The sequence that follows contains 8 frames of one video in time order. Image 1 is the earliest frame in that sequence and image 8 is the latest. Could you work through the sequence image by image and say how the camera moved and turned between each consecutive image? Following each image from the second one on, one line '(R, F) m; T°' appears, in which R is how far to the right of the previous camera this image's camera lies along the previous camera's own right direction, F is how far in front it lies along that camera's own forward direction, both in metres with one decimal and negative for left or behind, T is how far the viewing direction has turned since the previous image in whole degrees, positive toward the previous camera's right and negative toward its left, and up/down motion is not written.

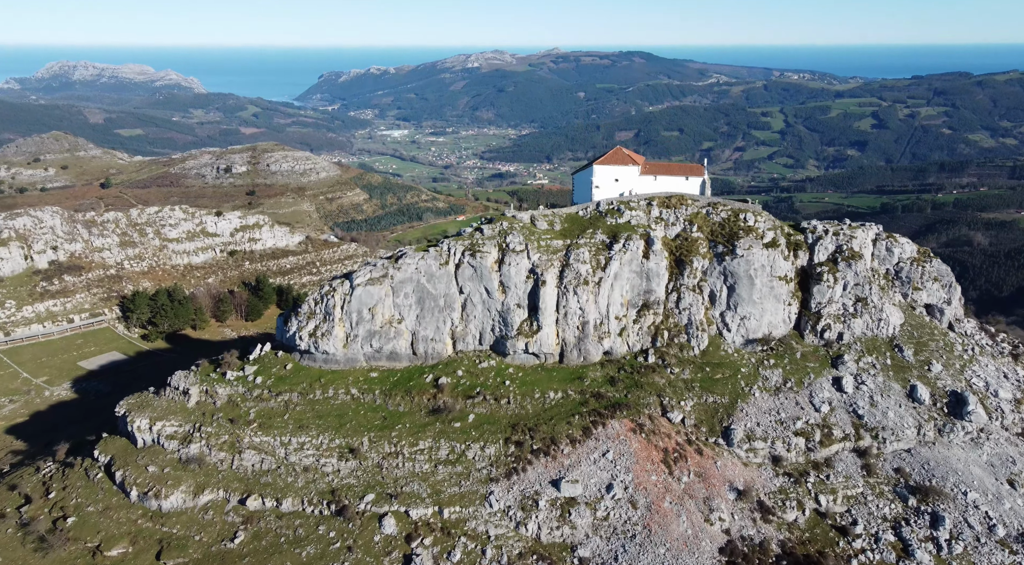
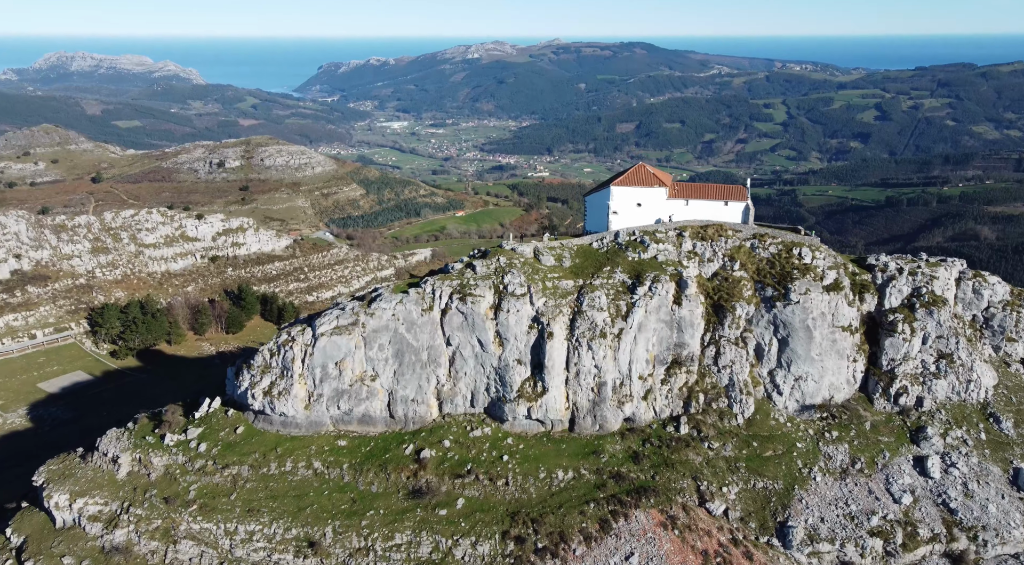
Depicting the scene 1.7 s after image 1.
(0.0, +6.4) m; 0°
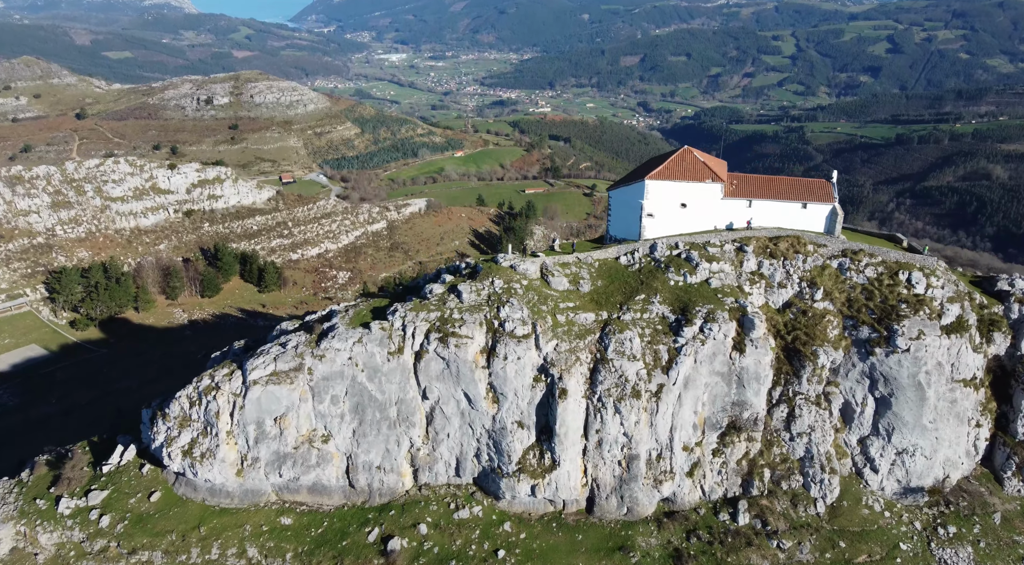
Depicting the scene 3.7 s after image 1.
(0.0, +7.5) m; 0°
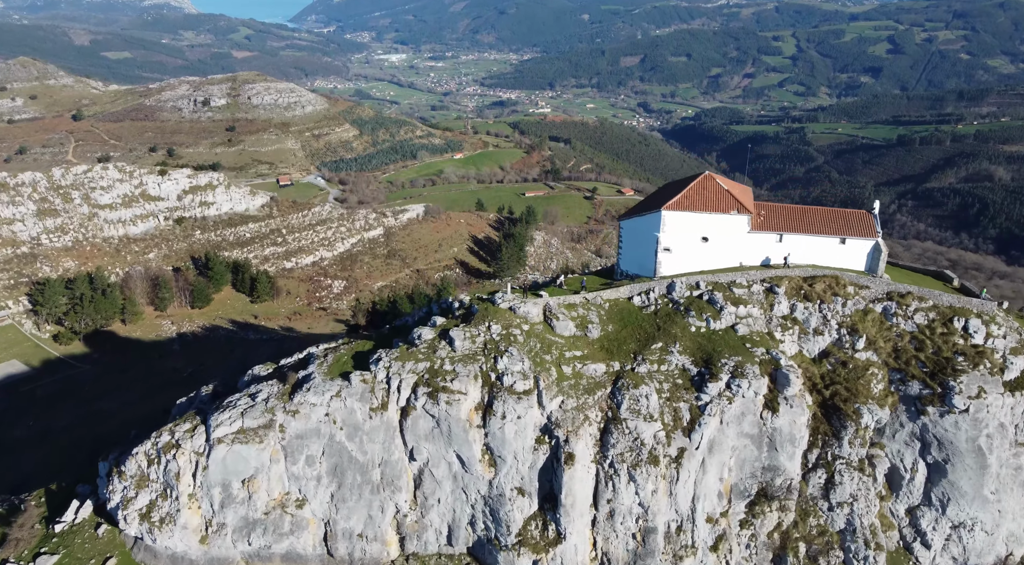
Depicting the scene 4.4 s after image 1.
(0.0, +2.4) m; 0°
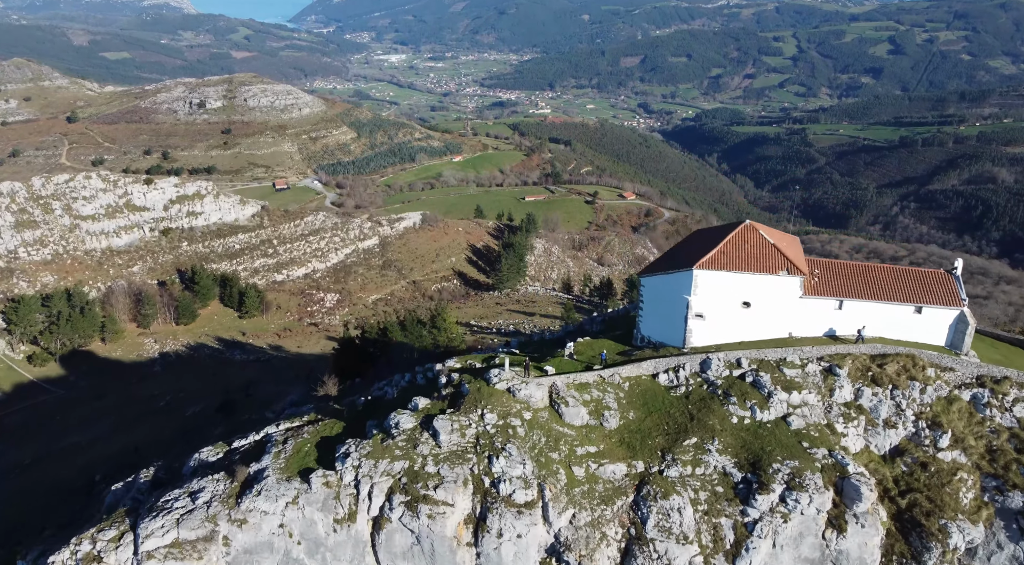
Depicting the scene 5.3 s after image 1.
(0.0, +3.4) m; 0°
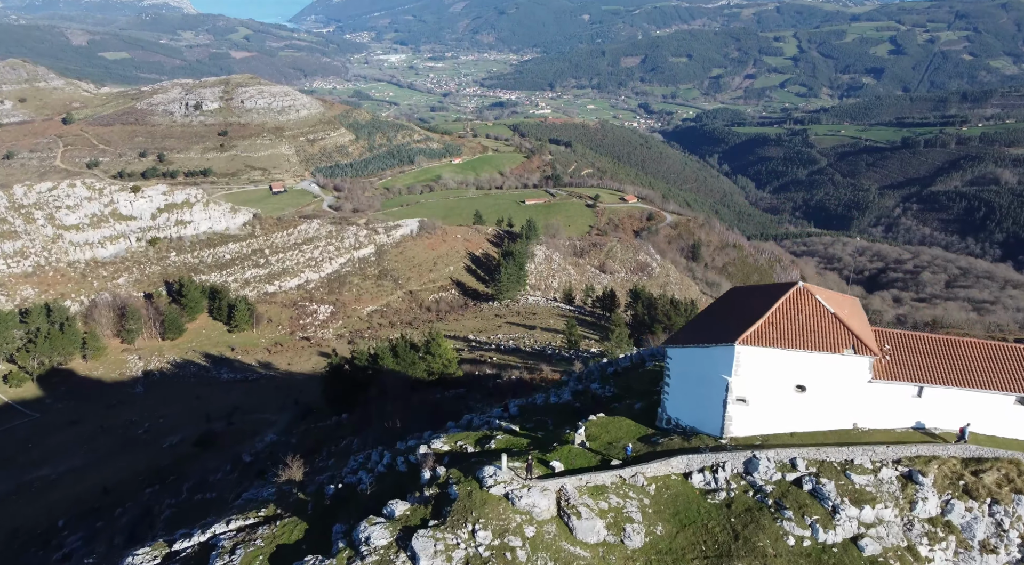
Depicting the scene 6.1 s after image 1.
(0.0, +3.0) m; 0°
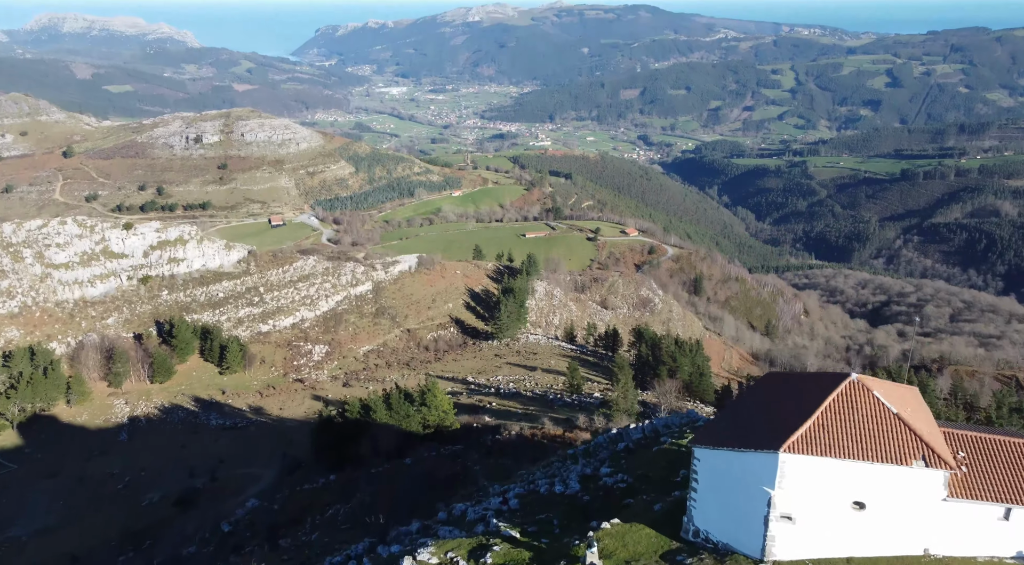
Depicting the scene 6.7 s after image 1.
(0.0, +2.0) m; 0°
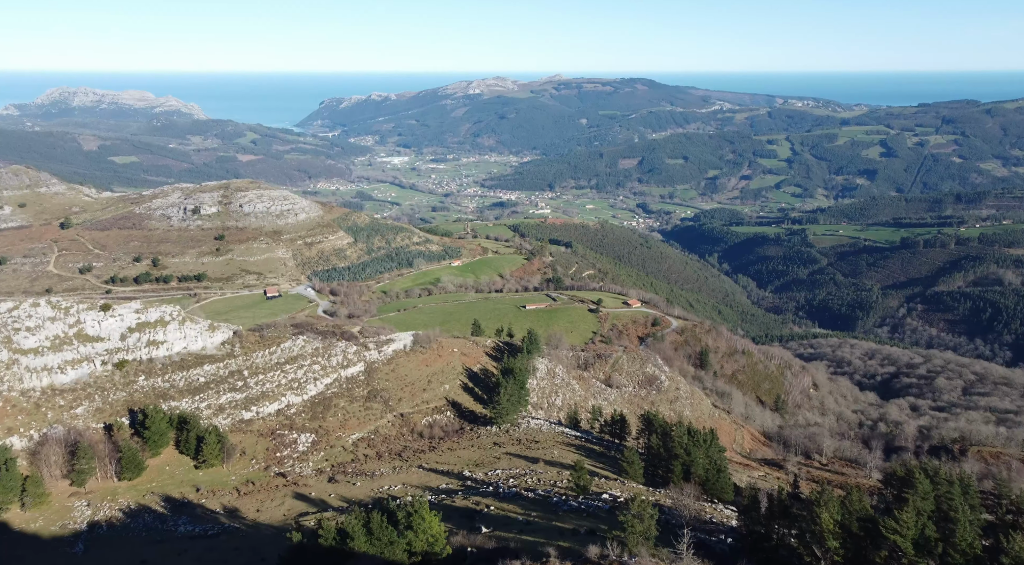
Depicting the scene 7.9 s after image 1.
(0.0, +4.5) m; 0°
